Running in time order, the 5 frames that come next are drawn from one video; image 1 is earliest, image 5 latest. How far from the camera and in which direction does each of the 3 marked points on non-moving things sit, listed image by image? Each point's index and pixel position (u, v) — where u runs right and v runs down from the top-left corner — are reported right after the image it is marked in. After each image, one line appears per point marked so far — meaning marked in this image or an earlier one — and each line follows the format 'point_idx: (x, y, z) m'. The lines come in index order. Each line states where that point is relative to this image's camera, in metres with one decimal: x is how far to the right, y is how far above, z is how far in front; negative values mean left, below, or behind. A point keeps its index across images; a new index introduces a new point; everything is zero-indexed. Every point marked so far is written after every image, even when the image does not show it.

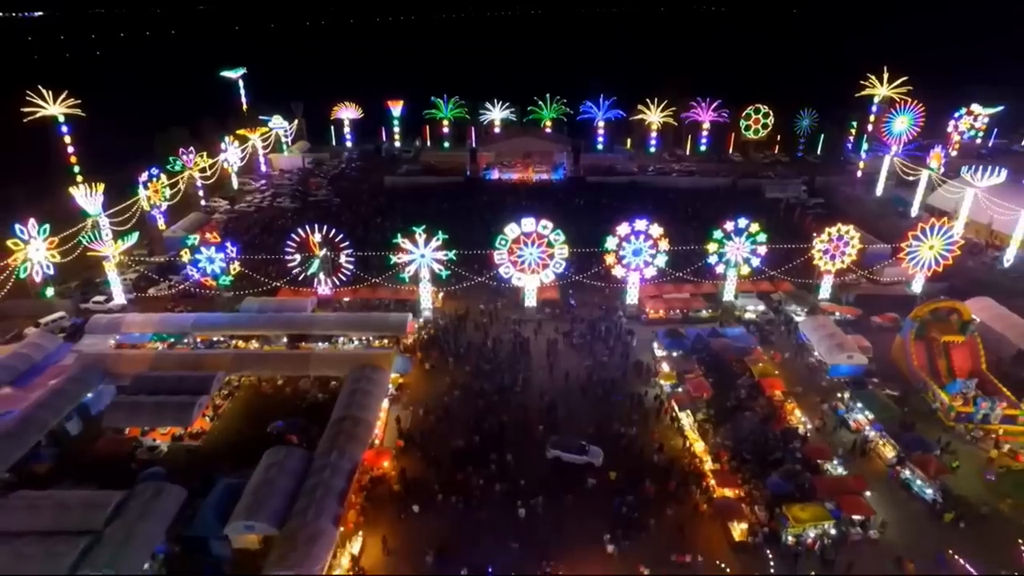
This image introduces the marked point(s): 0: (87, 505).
0: (-13.0, -6.7, +19.9) m
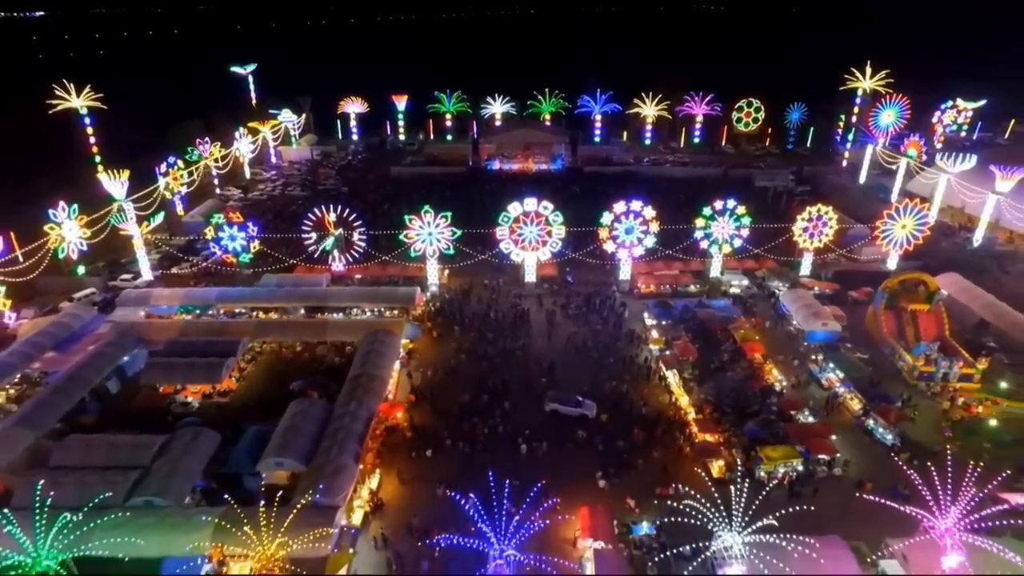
0: (-13.0, -5.4, +22.2) m
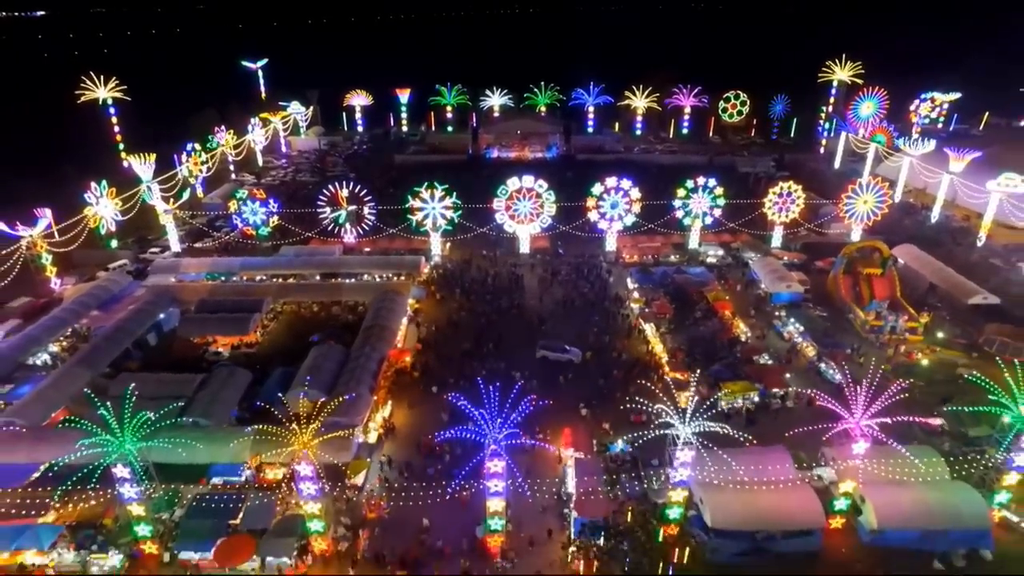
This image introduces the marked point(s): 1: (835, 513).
0: (-13.2, -3.7, +25.7) m
1: (+10.0, -6.9, +19.9) m
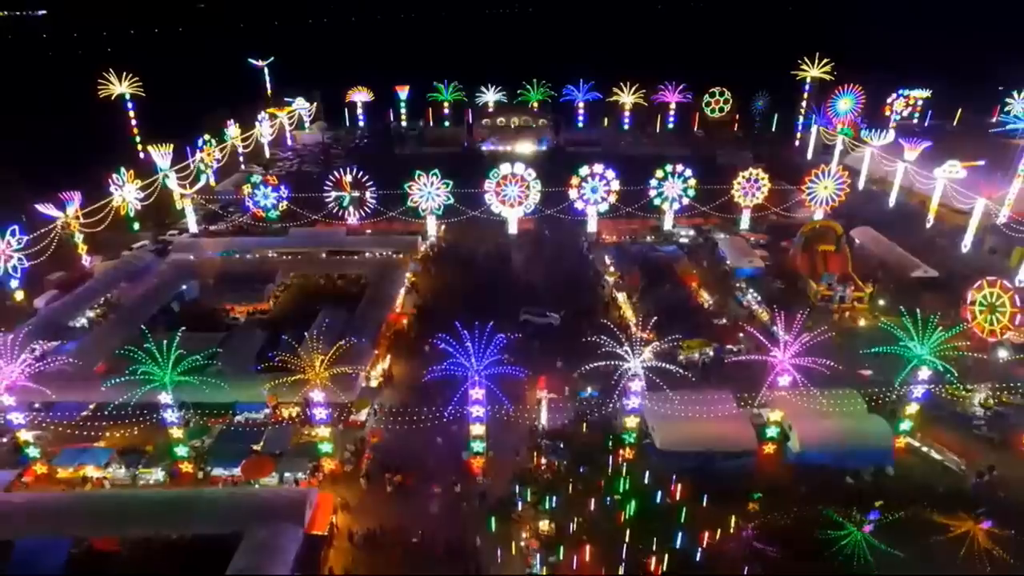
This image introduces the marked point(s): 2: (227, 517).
0: (-13.9, -2.2, +29.2) m
1: (+9.3, -5.5, +23.5) m
2: (-8.5, -6.9, +19.2) m
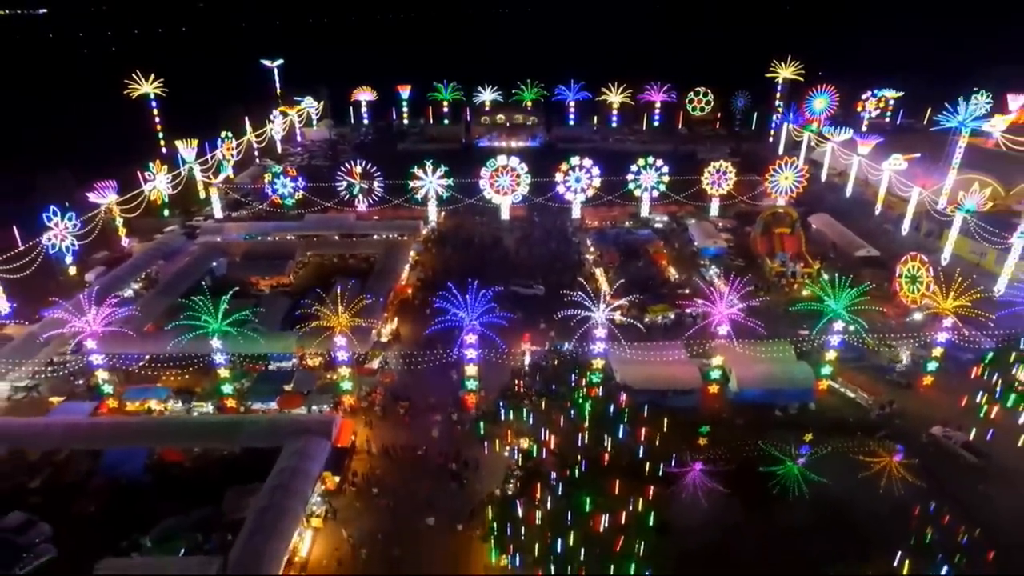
0: (-14.4, -0.8, +34.0) m
1: (+8.8, -4.1, +28.3) m
2: (-9.1, -5.5, +24.0) m
